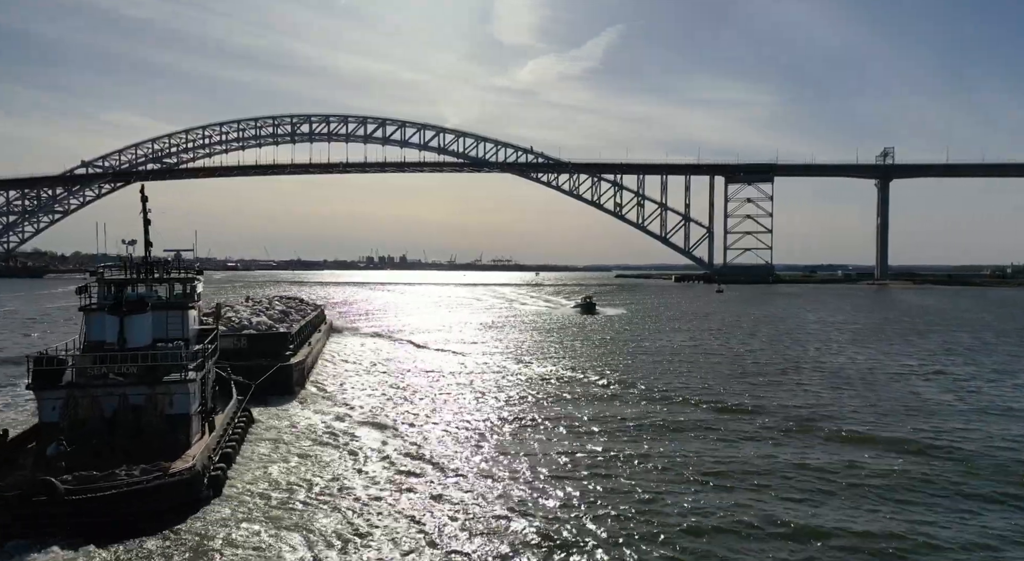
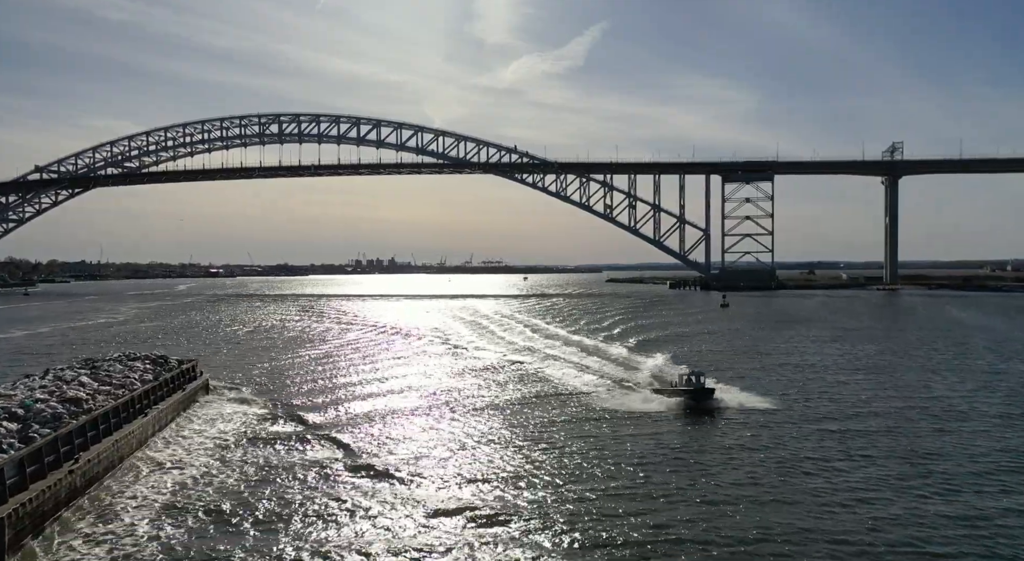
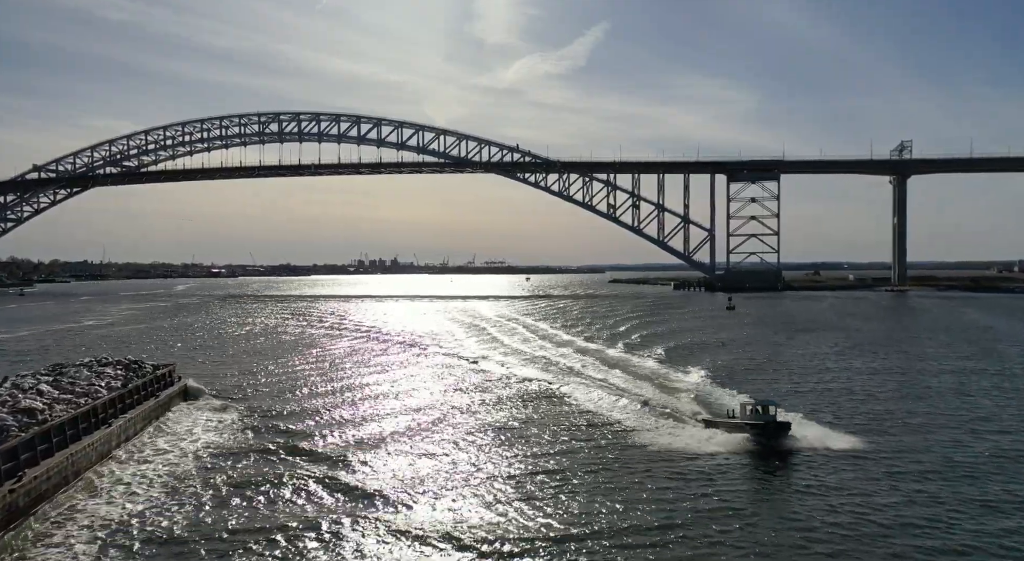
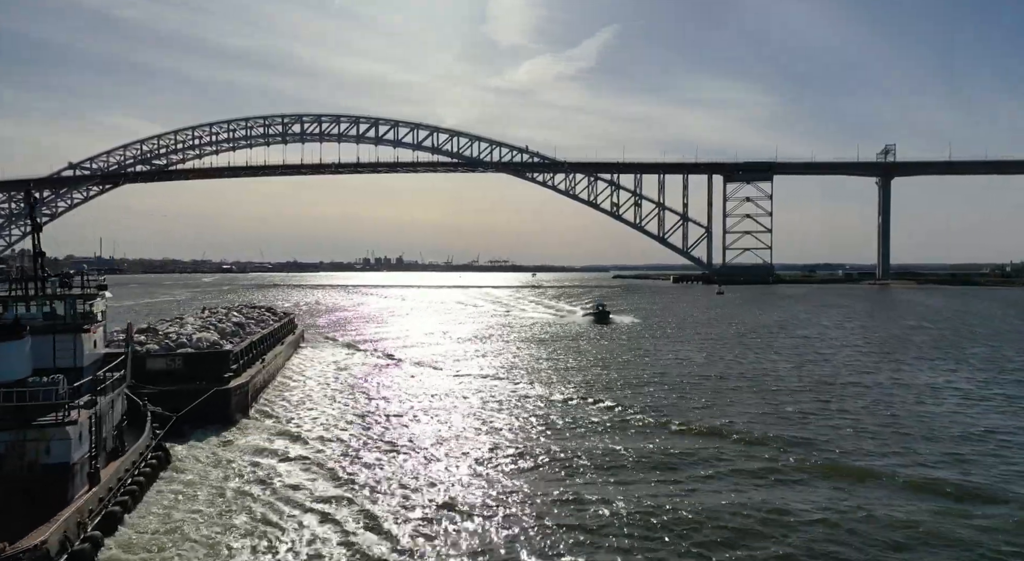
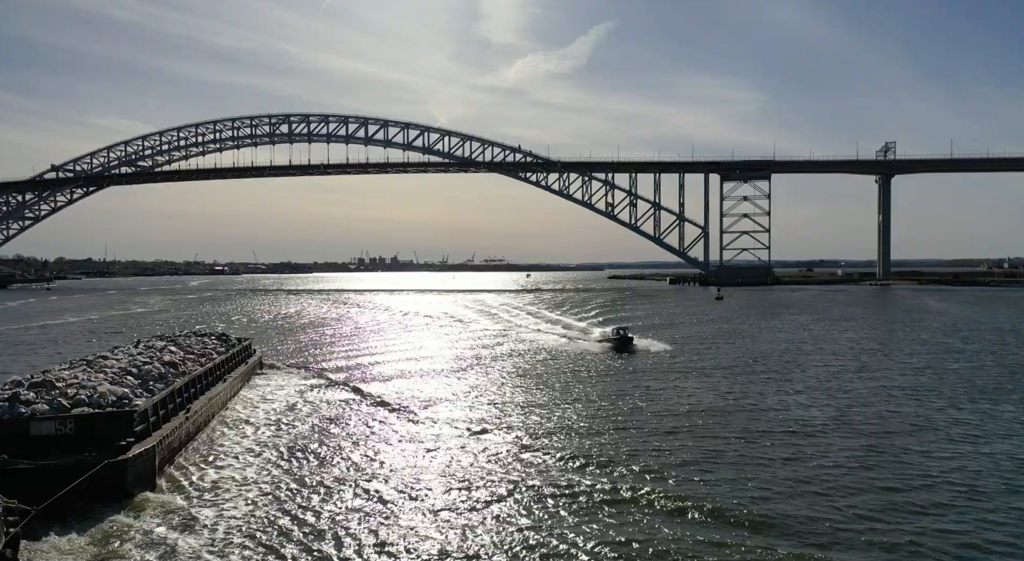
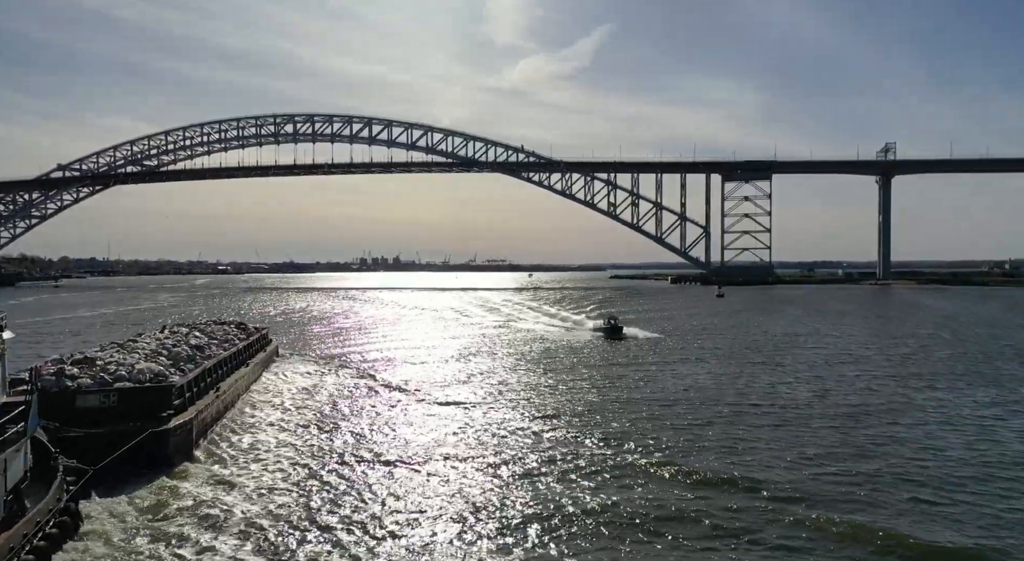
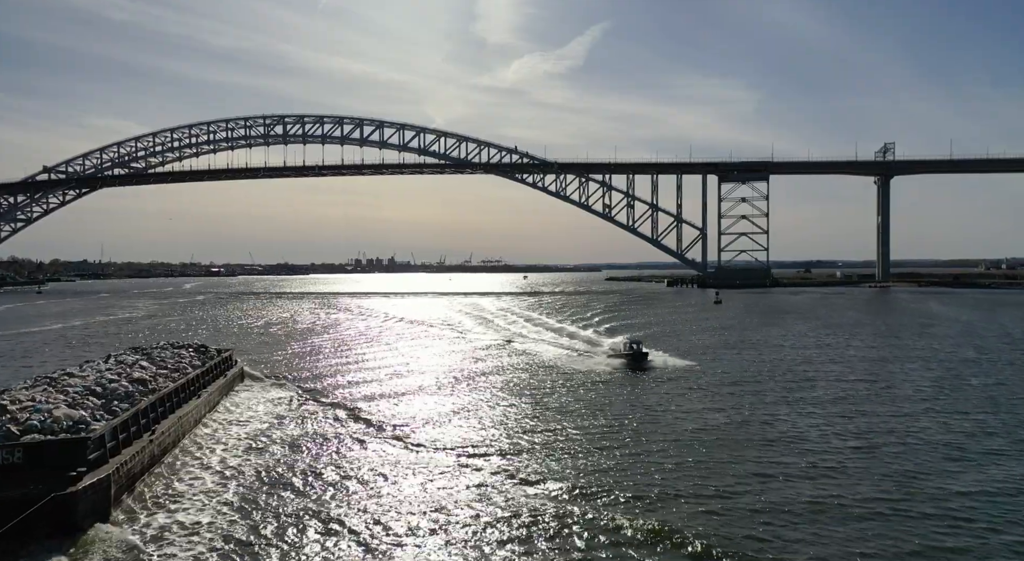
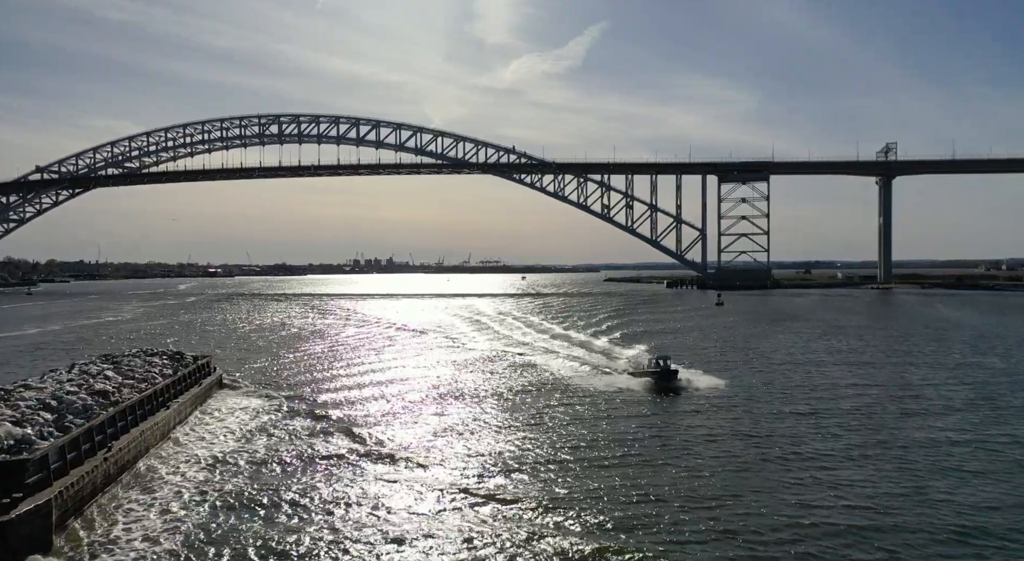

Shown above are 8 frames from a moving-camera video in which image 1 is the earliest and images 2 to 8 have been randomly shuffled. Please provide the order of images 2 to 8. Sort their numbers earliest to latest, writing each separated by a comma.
4, 6, 5, 7, 8, 2, 3
